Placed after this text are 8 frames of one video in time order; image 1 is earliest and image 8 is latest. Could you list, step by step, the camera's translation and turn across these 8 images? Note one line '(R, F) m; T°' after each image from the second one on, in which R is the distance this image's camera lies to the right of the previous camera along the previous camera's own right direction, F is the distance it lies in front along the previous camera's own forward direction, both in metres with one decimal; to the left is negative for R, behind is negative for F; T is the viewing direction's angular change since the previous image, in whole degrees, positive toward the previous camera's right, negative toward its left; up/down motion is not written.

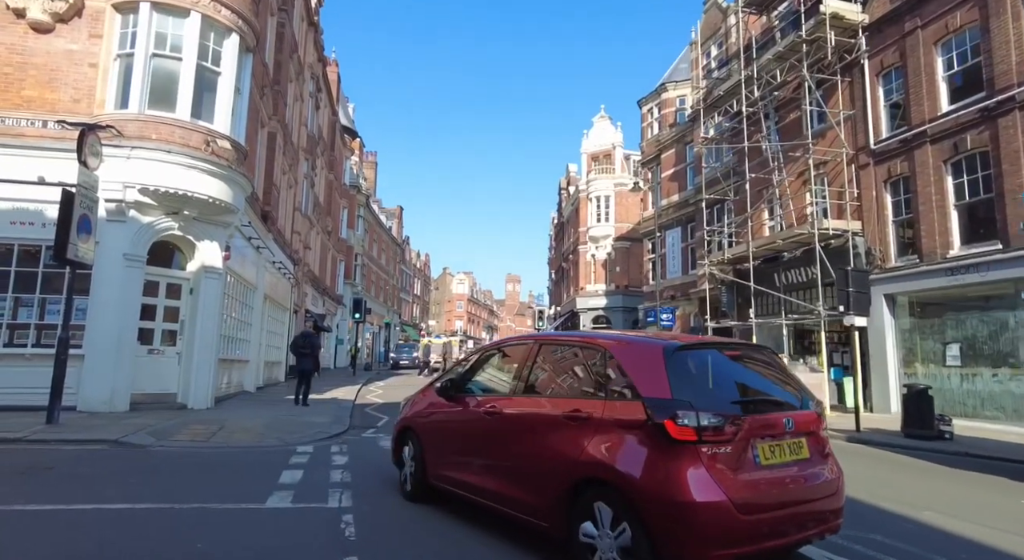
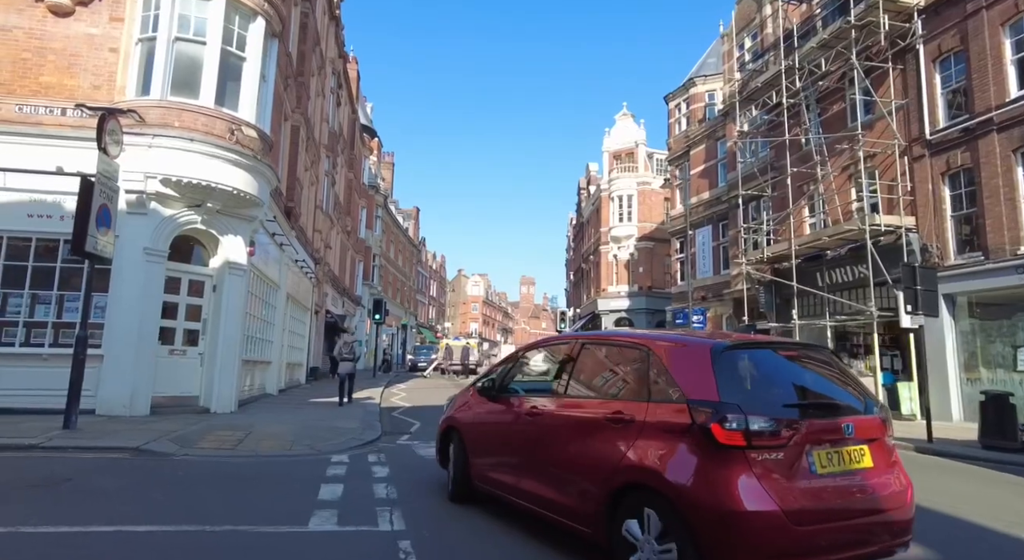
(-0.5, +0.7) m; -1°
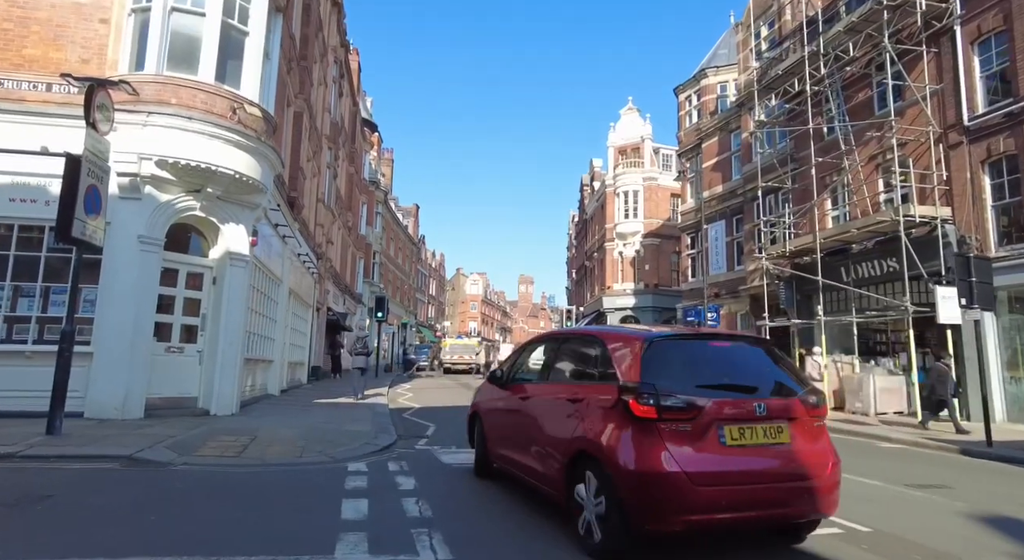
(-0.5, +0.8) m; 0°
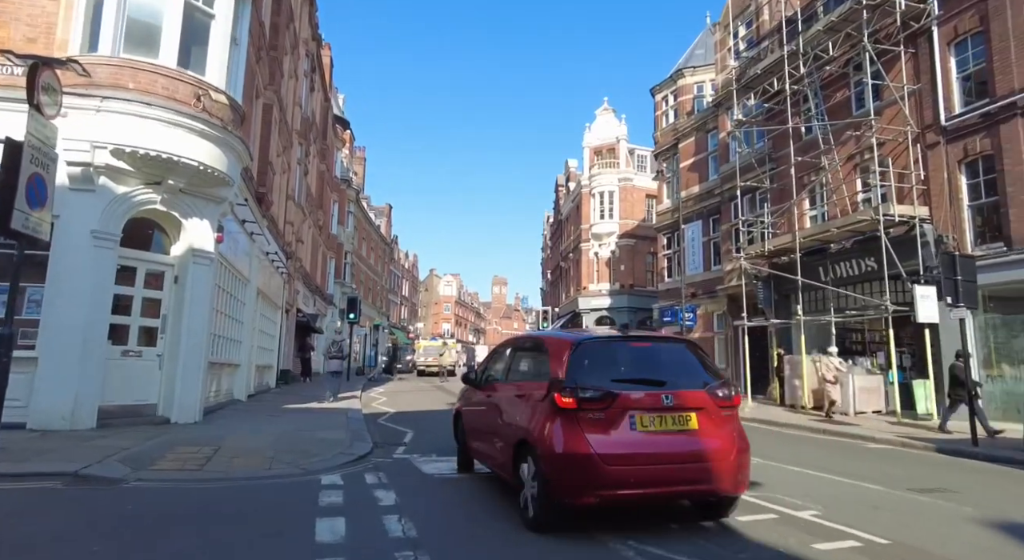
(-0.2, +0.4) m; +3°
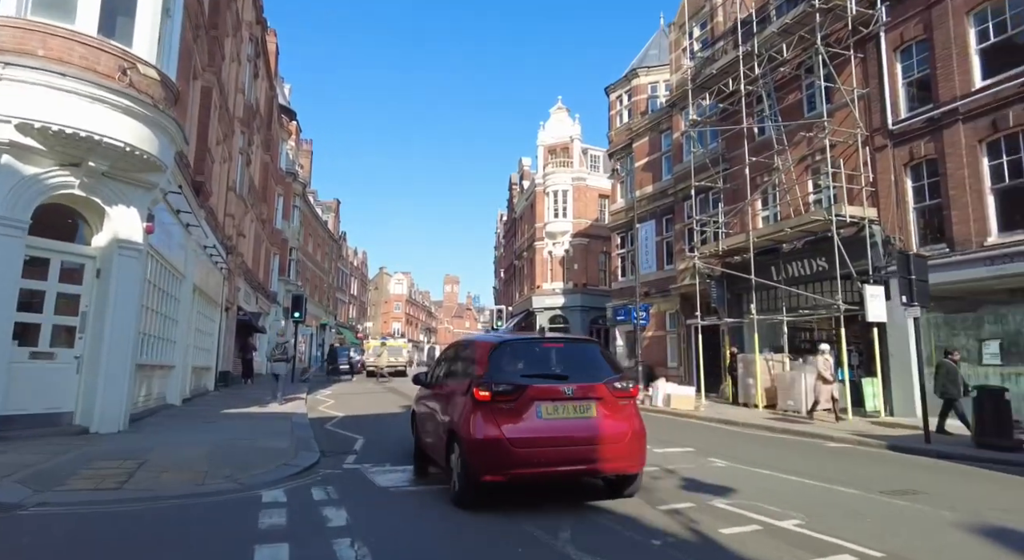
(-0.1, +0.5) m; +5°
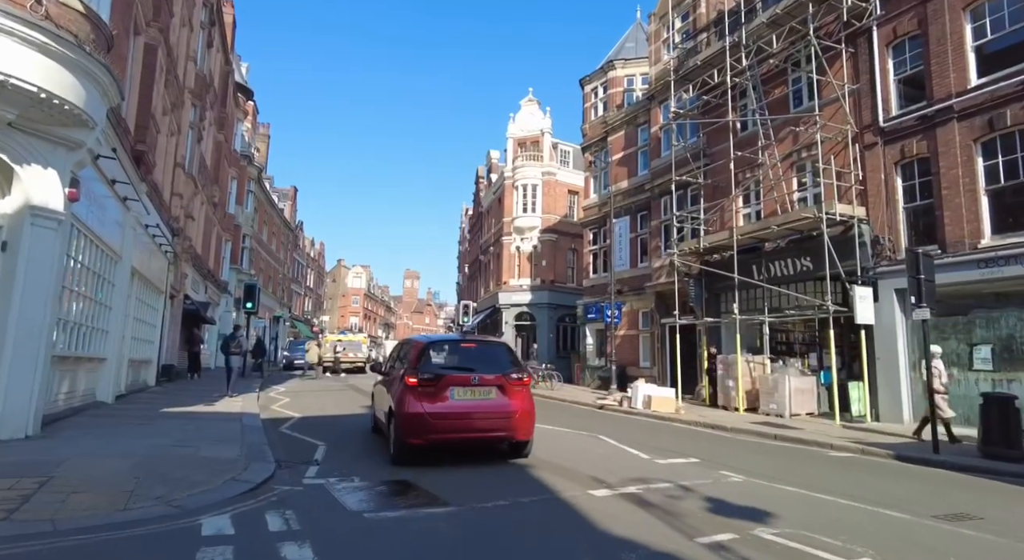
(-0.4, +1.0) m; +4°
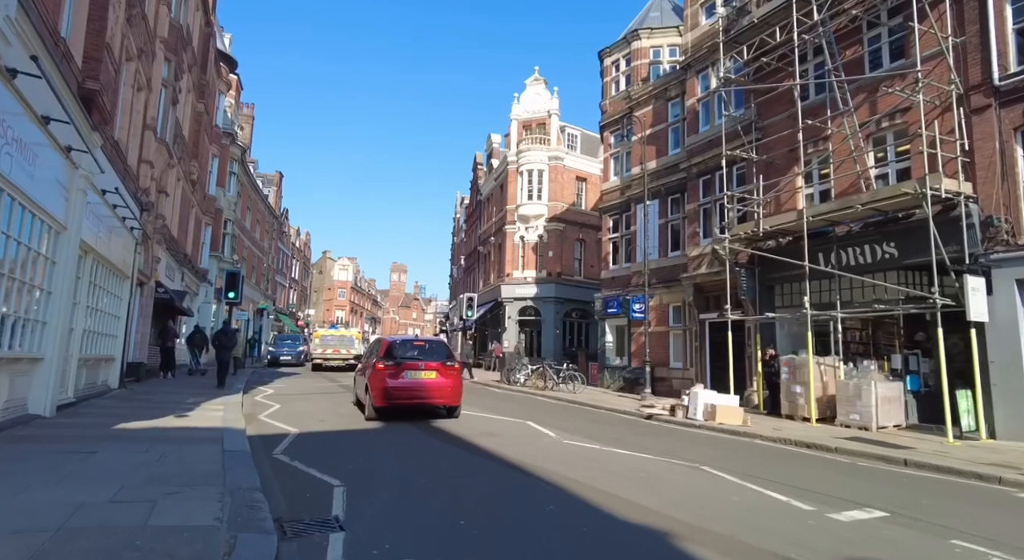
(-1.2, +2.4) m; +2°
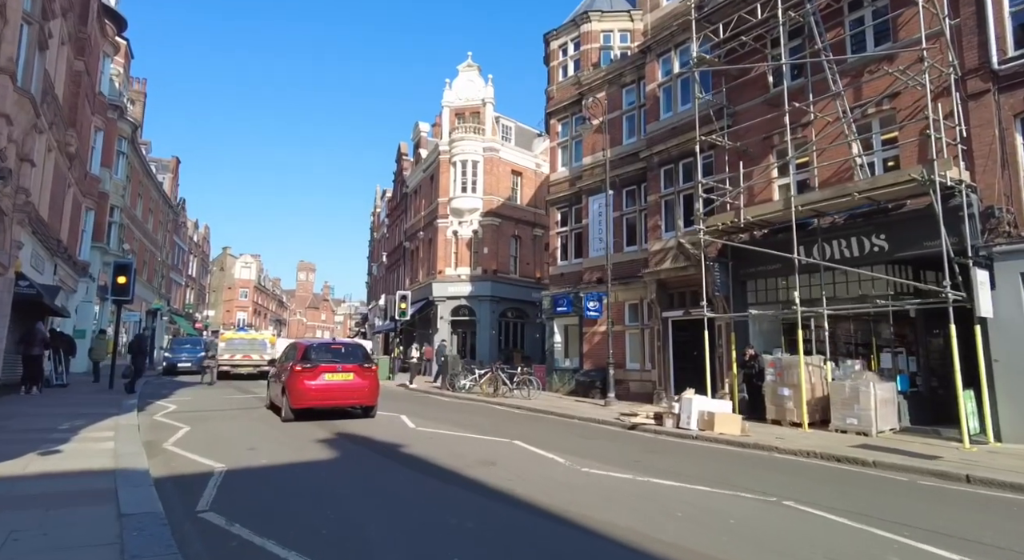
(-1.2, +2.0) m; +9°
